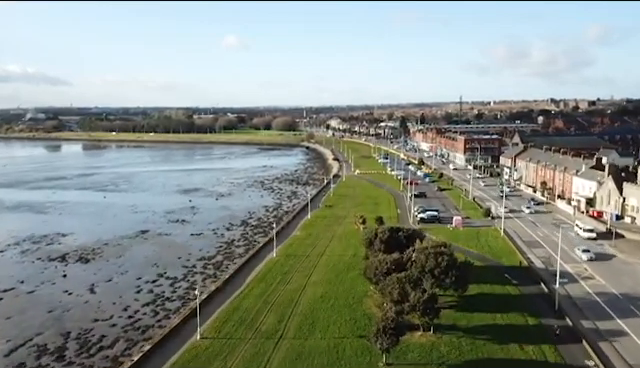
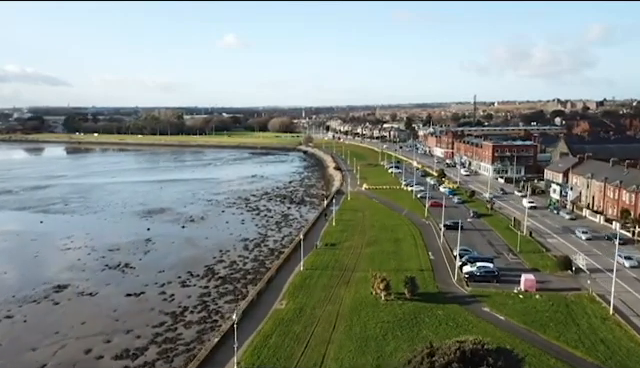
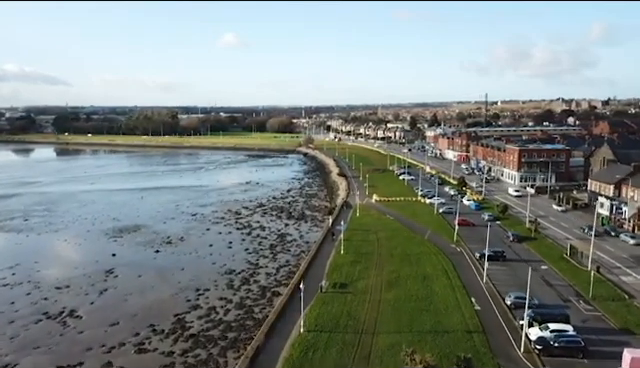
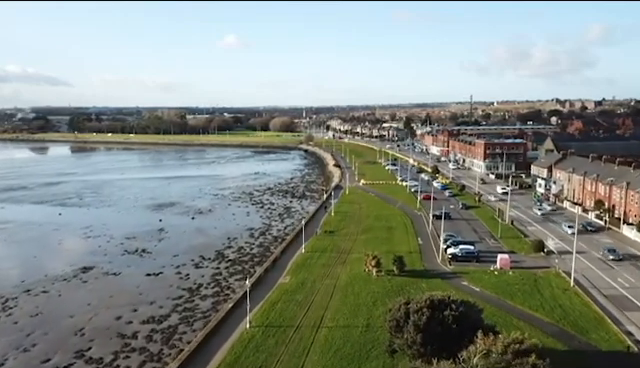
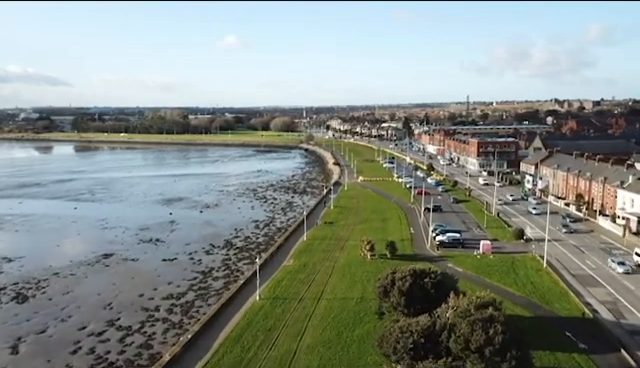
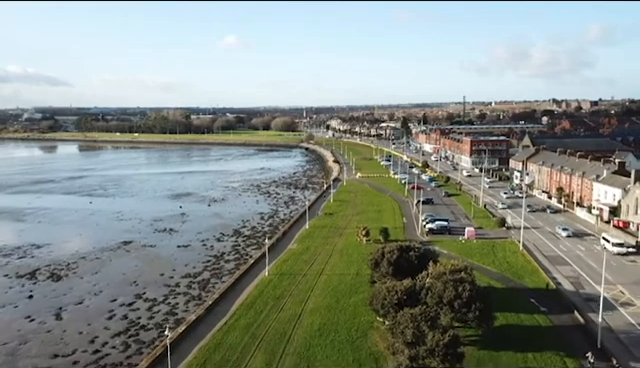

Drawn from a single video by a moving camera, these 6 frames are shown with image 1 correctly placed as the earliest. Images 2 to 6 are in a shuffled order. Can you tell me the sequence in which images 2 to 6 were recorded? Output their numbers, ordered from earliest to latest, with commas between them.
6, 5, 4, 2, 3
